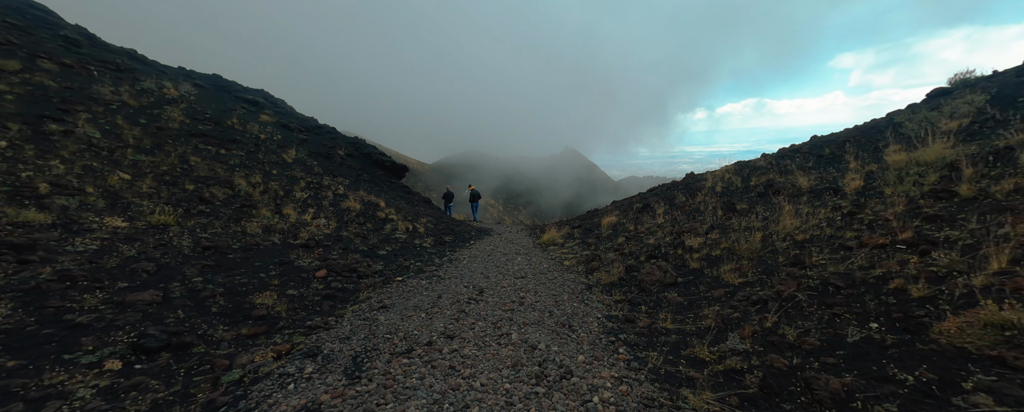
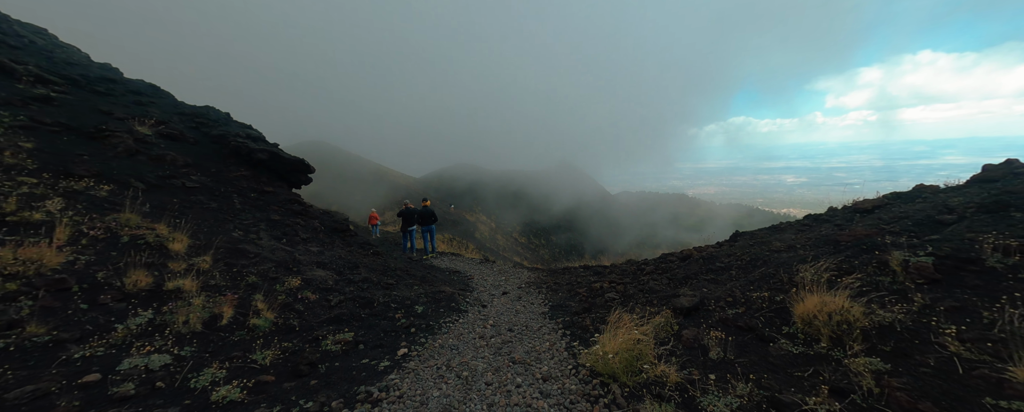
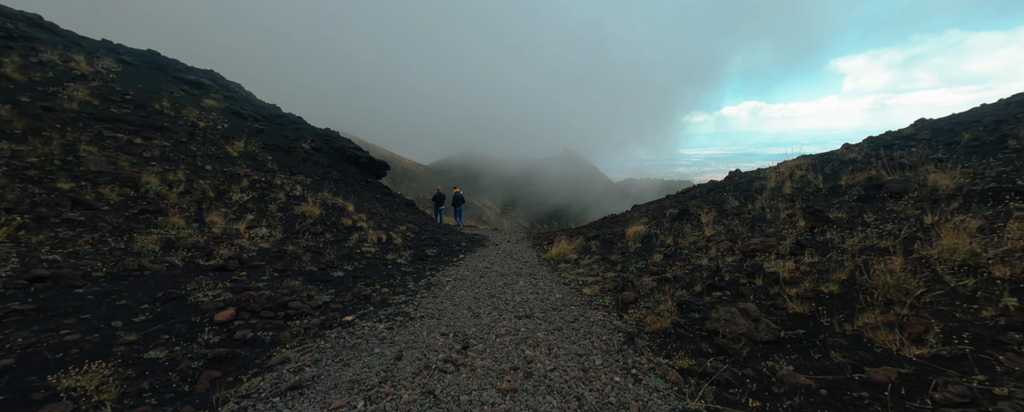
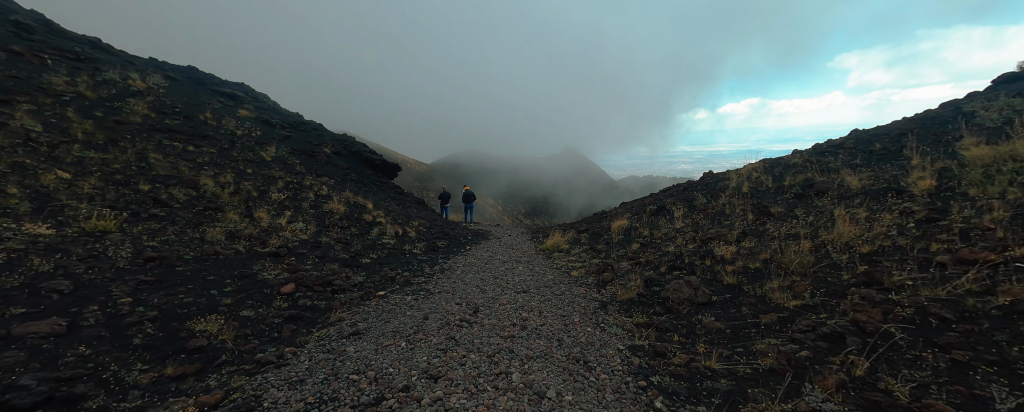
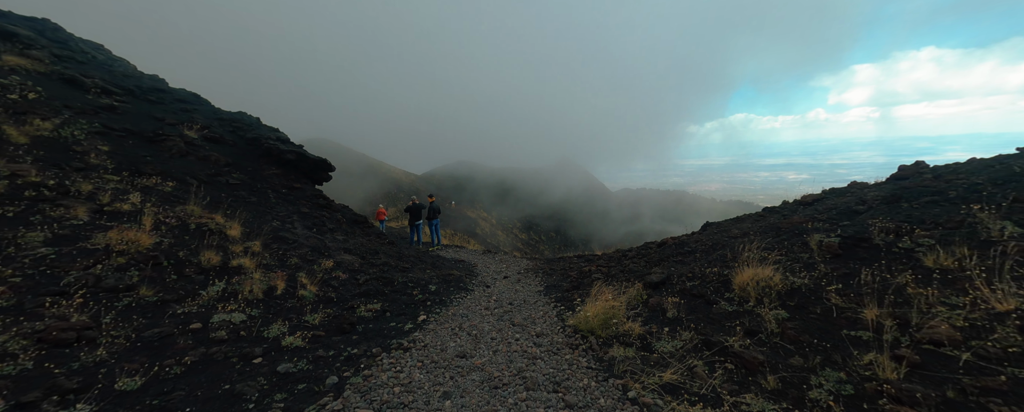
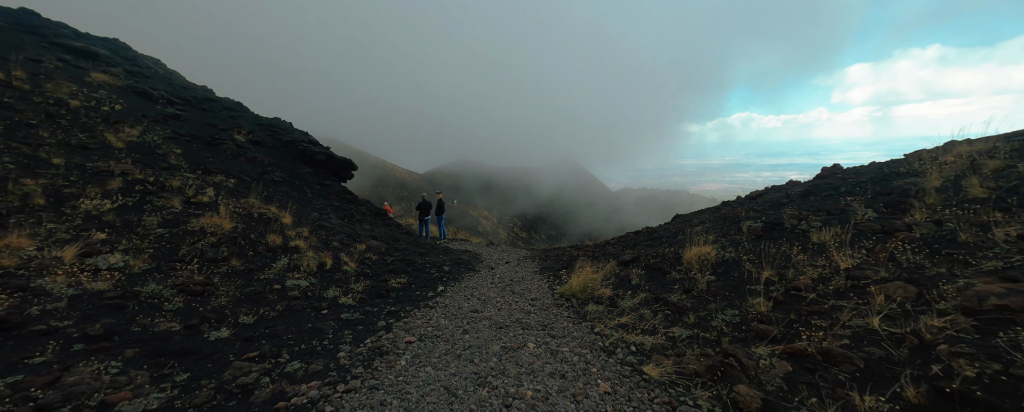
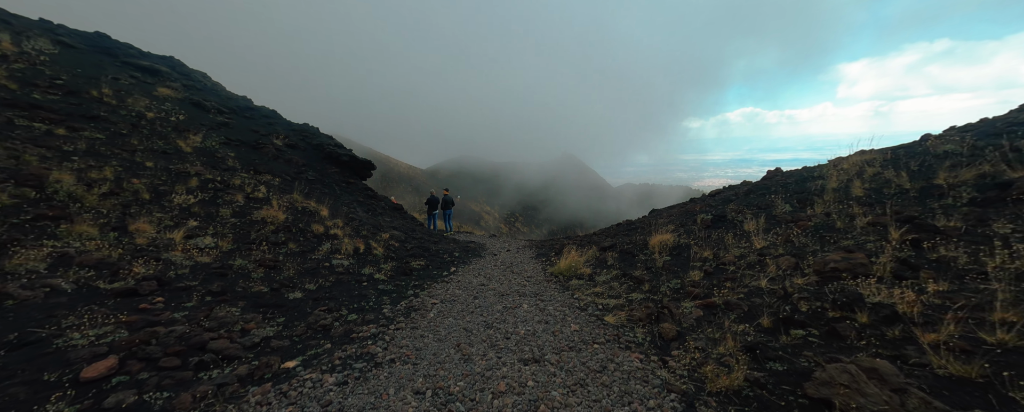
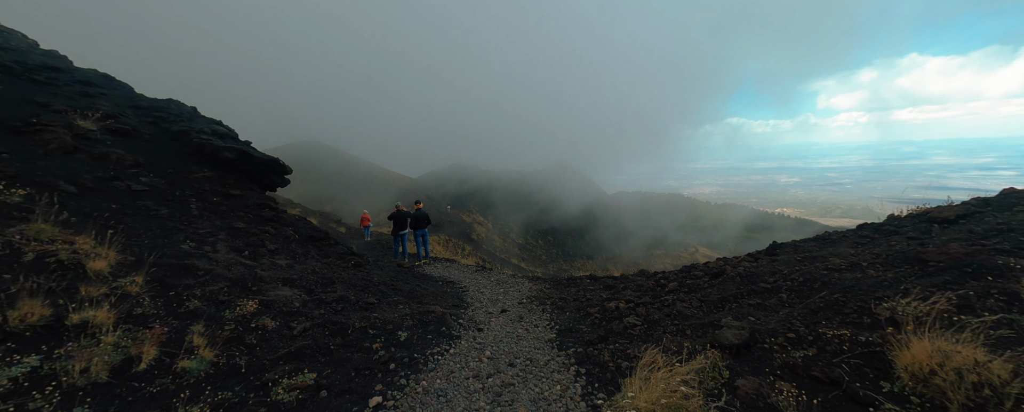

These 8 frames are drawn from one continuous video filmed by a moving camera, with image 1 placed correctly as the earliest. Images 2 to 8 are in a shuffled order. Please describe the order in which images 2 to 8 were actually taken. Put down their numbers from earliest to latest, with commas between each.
4, 3, 7, 6, 5, 2, 8
